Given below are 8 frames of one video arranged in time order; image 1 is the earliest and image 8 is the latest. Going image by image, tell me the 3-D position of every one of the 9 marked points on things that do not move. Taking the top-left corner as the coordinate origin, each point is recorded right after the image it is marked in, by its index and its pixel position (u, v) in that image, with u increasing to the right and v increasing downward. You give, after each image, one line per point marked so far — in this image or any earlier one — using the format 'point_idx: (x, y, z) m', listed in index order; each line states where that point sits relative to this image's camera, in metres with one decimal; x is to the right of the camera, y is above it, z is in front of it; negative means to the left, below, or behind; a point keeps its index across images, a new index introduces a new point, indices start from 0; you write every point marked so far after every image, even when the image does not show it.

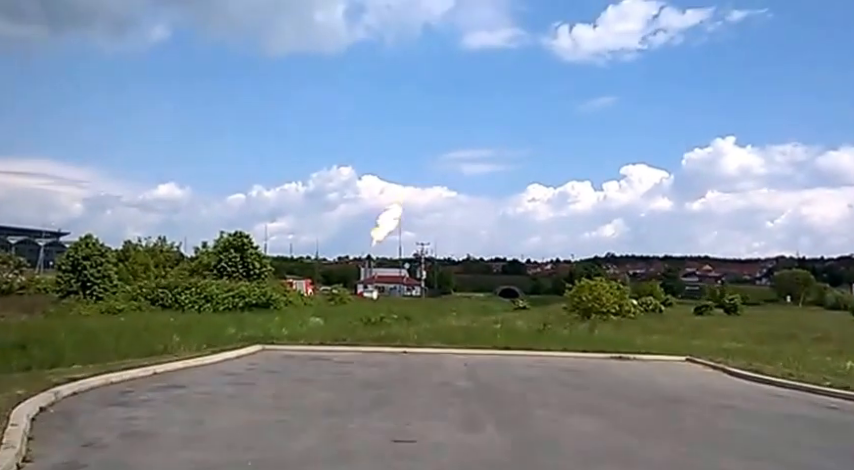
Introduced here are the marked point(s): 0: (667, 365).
0: (+5.4, -2.8, +17.3) m
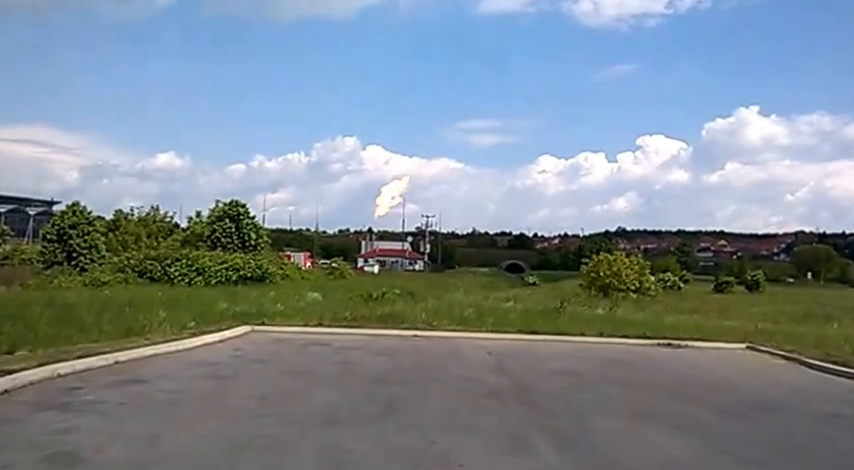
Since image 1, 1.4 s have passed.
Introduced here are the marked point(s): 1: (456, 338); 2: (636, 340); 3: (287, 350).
0: (+5.7, -2.2, +14.5) m
1: (+0.6, -2.0, +15.5) m
2: (+4.2, -2.1, +15.7) m
3: (-2.3, -1.9, +12.7) m
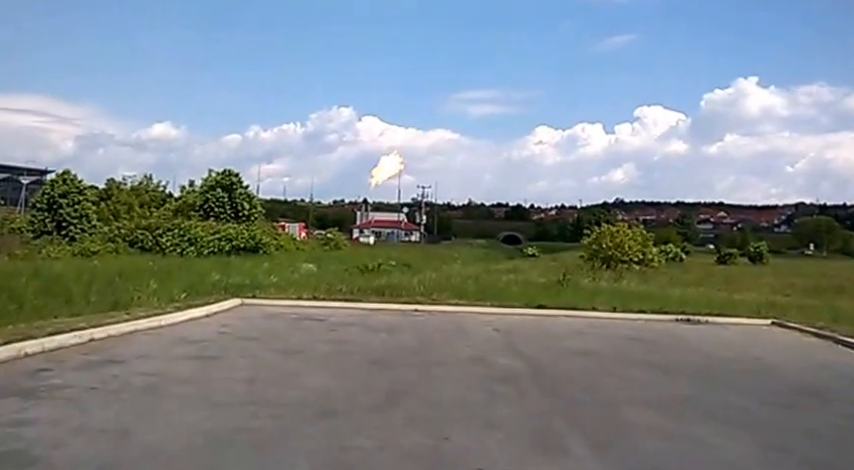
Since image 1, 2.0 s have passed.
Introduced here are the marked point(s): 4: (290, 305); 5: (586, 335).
0: (+5.7, -1.6, +13.5) m
1: (+0.6, -1.4, +14.5) m
2: (+4.3, -1.5, +14.7) m
3: (-2.2, -1.4, +11.7) m
4: (-2.5, -1.3, +14.3) m
5: (+2.4, -1.5, +11.9) m
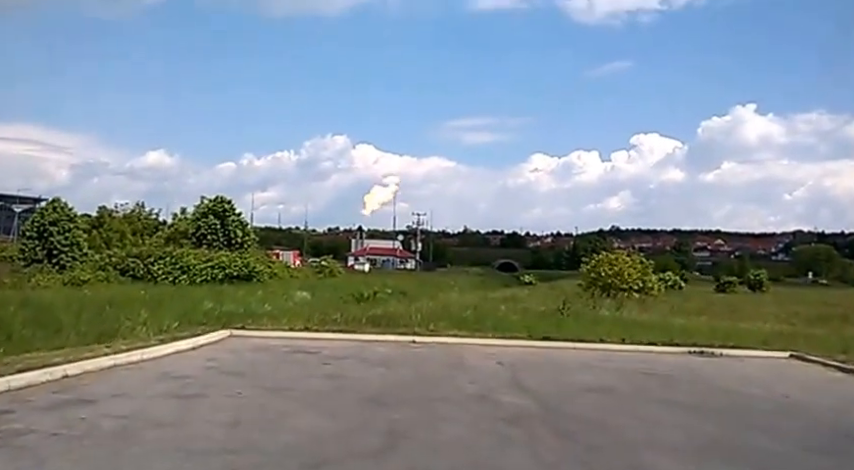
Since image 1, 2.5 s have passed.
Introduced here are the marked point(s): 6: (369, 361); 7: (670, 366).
0: (+5.7, -2.1, +12.9) m
1: (+0.6, -1.9, +13.8) m
2: (+4.2, -2.0, +14.1) m
3: (-2.2, -1.8, +11.0) m
4: (-2.5, -1.8, +13.6) m
5: (+2.4, -1.9, +11.2) m
6: (-0.8, -1.8, +11.2) m
7: (+3.6, -2.0, +11.6) m
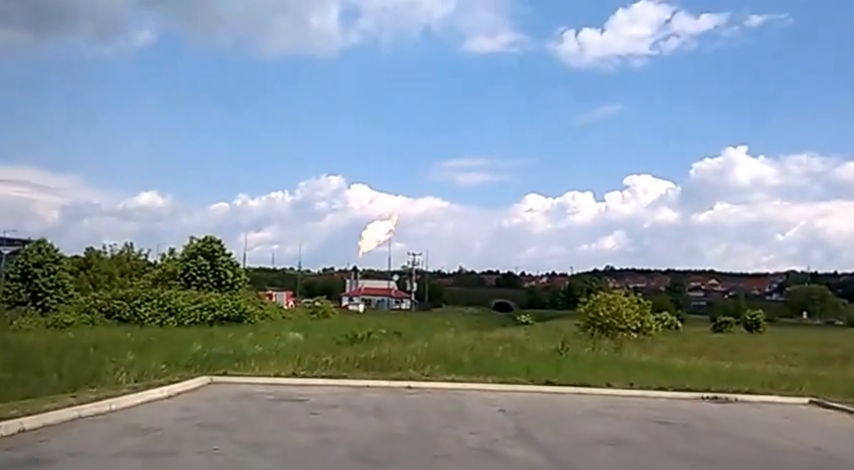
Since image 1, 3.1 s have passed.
0: (+5.6, -2.7, +12.1) m
1: (+0.5, -2.6, +13.0) m
2: (+4.2, -2.7, +13.3) m
3: (-2.3, -2.3, +10.1) m
4: (-2.6, -2.4, +12.8) m
5: (+2.4, -2.4, +10.4) m
6: (-0.9, -2.3, +10.4) m
7: (+3.6, -2.5, +10.8) m
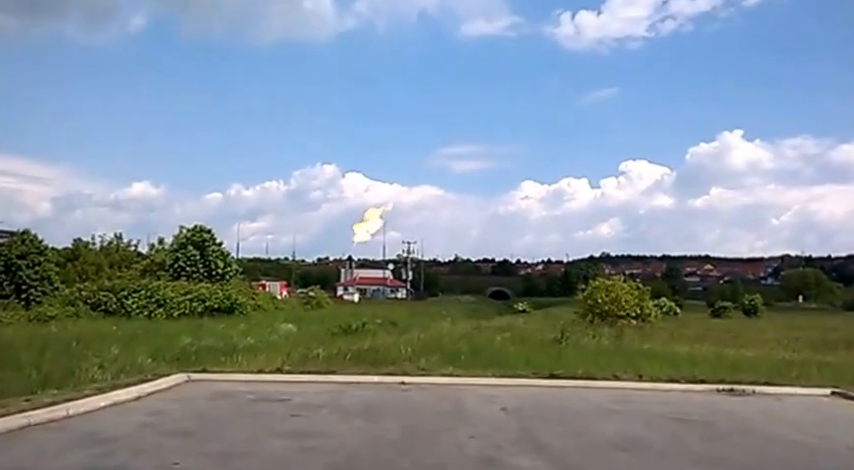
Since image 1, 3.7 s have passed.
0: (+5.5, -2.4, +11.2) m
1: (+0.4, -2.3, +12.1) m
2: (+4.1, -2.4, +12.3) m
3: (-2.4, -2.1, +9.2) m
4: (-2.7, -2.2, +11.8) m
5: (+2.3, -2.2, +9.5) m
6: (-1.0, -2.1, +9.4) m
7: (+3.5, -2.2, +9.9) m
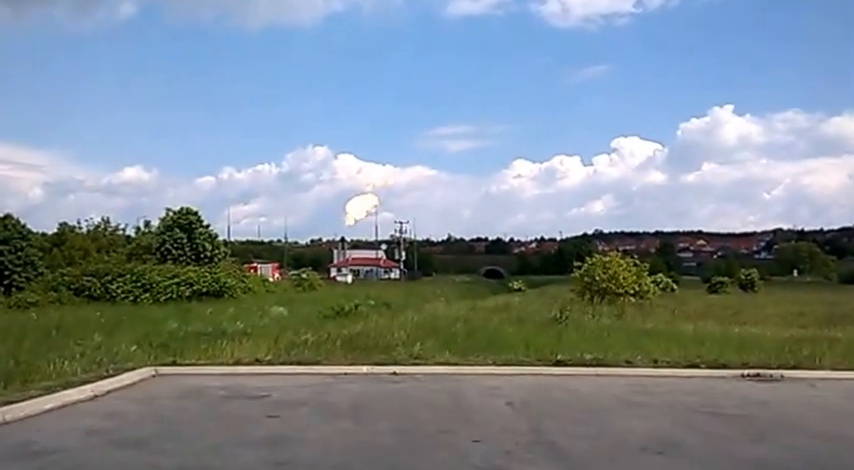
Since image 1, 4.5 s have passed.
0: (+5.5, -2.0, +10.1) m
1: (+0.3, -2.0, +10.9) m
2: (+4.0, -1.9, +11.3) m
3: (-2.4, -1.8, +8.0) m
4: (-2.8, -1.9, +10.7) m
5: (+2.3, -1.9, +8.3) m
6: (-1.0, -1.8, +8.3) m
7: (+3.4, -1.9, +8.8) m
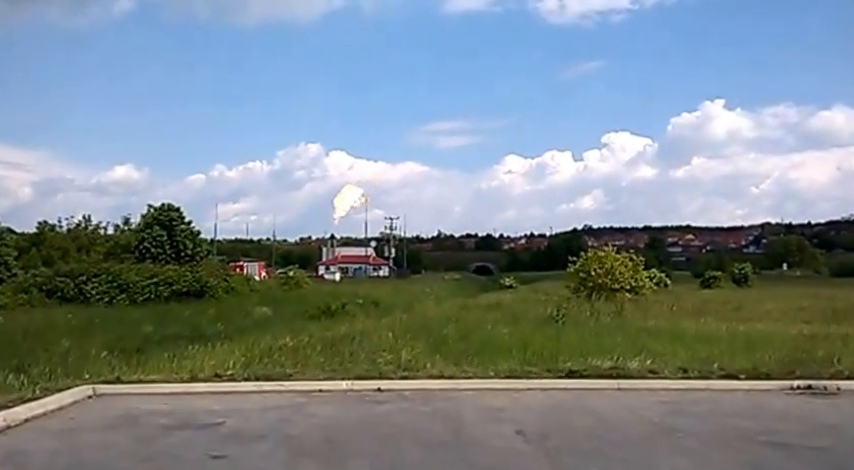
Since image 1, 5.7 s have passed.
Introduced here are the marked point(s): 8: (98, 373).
0: (+5.4, -1.8, +8.5) m
1: (+0.2, -1.9, +9.3) m
2: (+3.9, -1.8, +9.7) m
3: (-2.5, -1.8, +6.3) m
4: (-2.9, -1.8, +9.0) m
5: (+2.2, -1.7, +6.7) m
6: (-1.1, -1.8, +6.6) m
7: (+3.4, -1.7, +7.2) m
8: (-5.4, -2.3, +12.4) m
